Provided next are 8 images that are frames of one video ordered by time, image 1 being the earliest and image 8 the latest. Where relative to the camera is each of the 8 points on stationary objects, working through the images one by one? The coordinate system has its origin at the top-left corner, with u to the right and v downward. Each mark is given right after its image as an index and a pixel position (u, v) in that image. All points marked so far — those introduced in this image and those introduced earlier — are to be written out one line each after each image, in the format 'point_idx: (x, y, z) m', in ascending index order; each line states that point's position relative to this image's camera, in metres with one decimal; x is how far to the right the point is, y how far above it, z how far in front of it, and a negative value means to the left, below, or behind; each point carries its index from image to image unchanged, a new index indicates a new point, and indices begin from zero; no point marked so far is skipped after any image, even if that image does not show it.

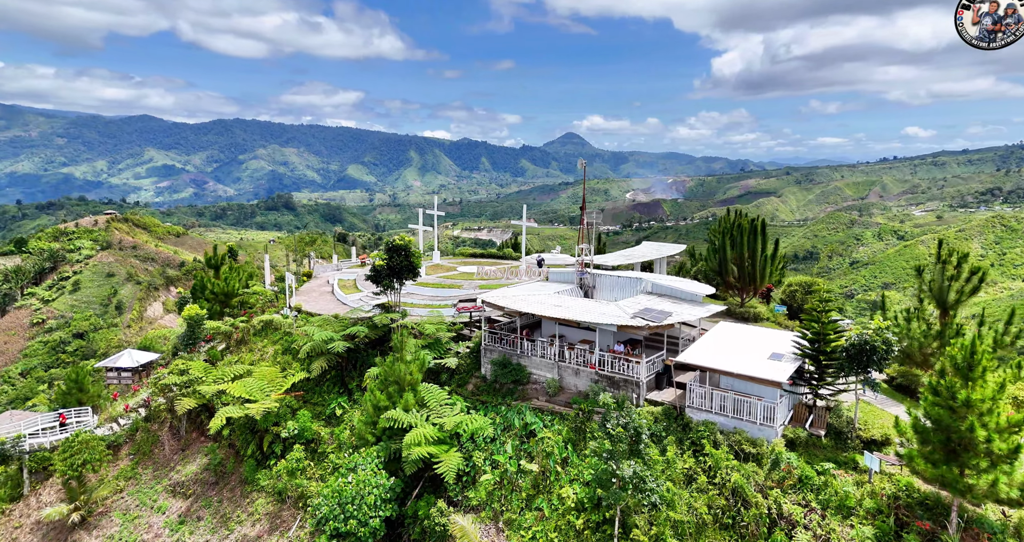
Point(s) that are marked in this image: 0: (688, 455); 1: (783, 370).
0: (+5.4, -5.5, +19.5) m
1: (+8.1, -2.8, +19.5) m
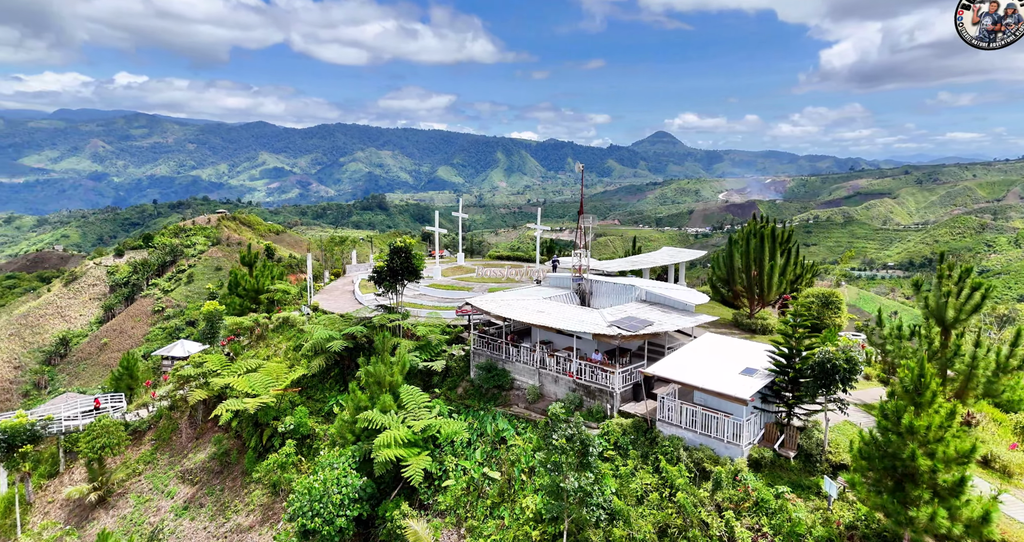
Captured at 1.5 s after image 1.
0: (+4.0, -5.9, +18.7) m
1: (+6.7, -3.3, +18.3) m
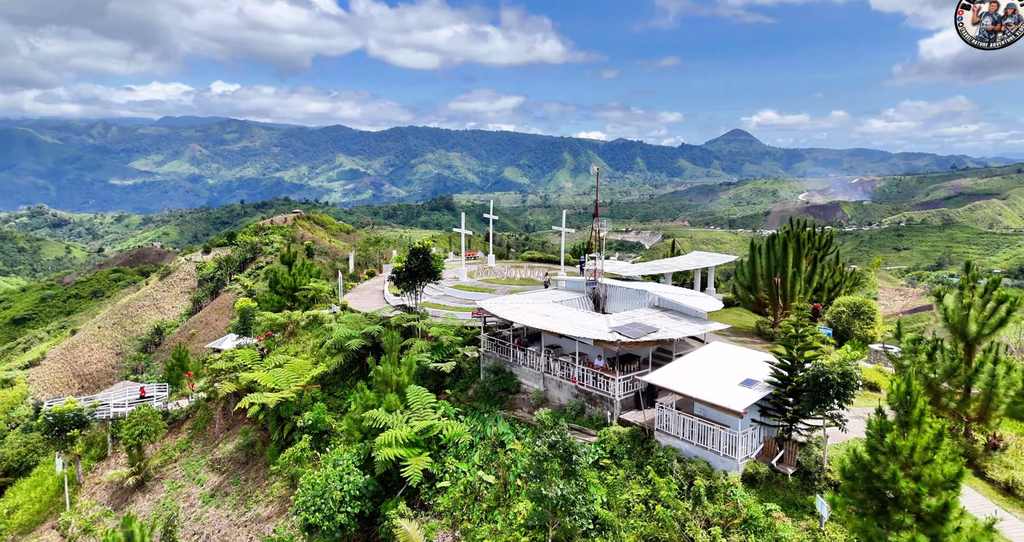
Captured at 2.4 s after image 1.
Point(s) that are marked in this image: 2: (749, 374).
0: (+3.7, -6.1, +18.1) m
1: (+6.3, -3.5, +17.3) m
2: (+6.9, -3.0, +18.4) m
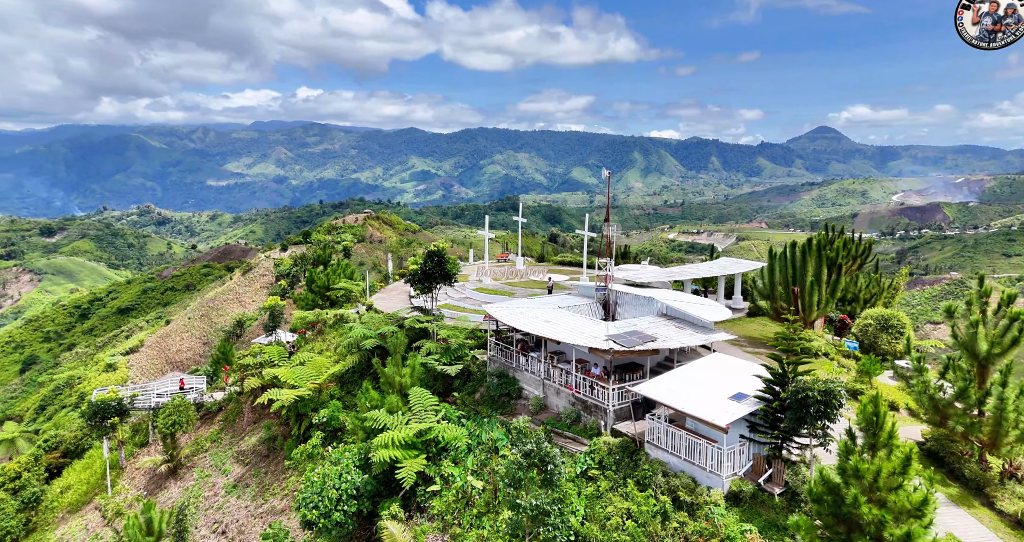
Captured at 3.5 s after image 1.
0: (+3.0, -6.3, +17.4) m
1: (+5.6, -3.7, +16.3) m
2: (+6.3, -3.2, +17.3) m
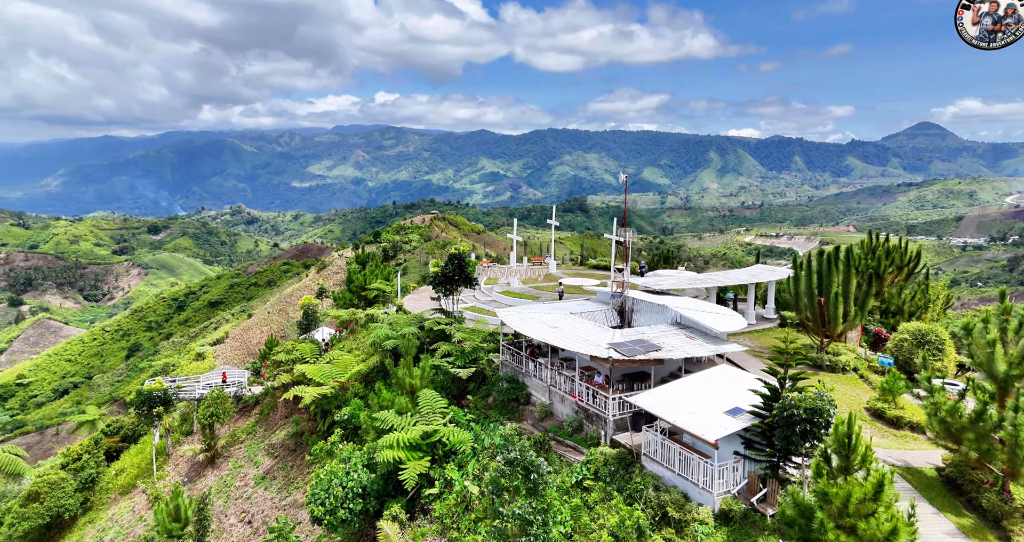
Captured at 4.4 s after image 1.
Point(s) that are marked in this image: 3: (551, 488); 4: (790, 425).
0: (+2.6, -6.5, +16.7) m
1: (+5.1, -4.0, +15.3) m
2: (+5.9, -3.5, +16.2) m
3: (+1.2, -5.7, +16.8) m
4: (+6.1, -3.4, +13.6) m
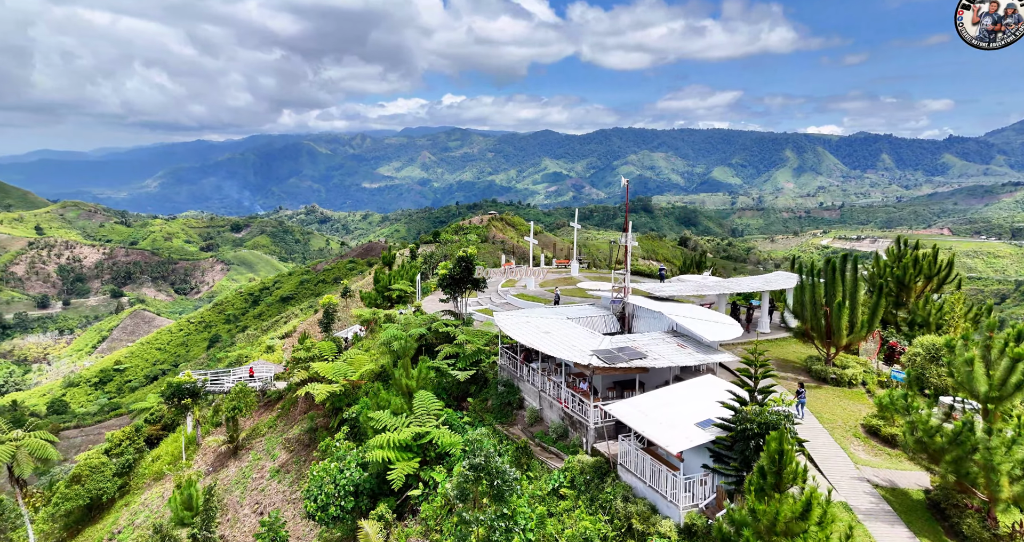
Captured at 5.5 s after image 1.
0: (+1.6, -6.6, +16.1) m
1: (+3.9, -4.1, +14.4) m
2: (+4.9, -3.7, +15.2) m
3: (+0.2, -5.8, +16.3) m
4: (+4.8, -3.6, +12.5) m
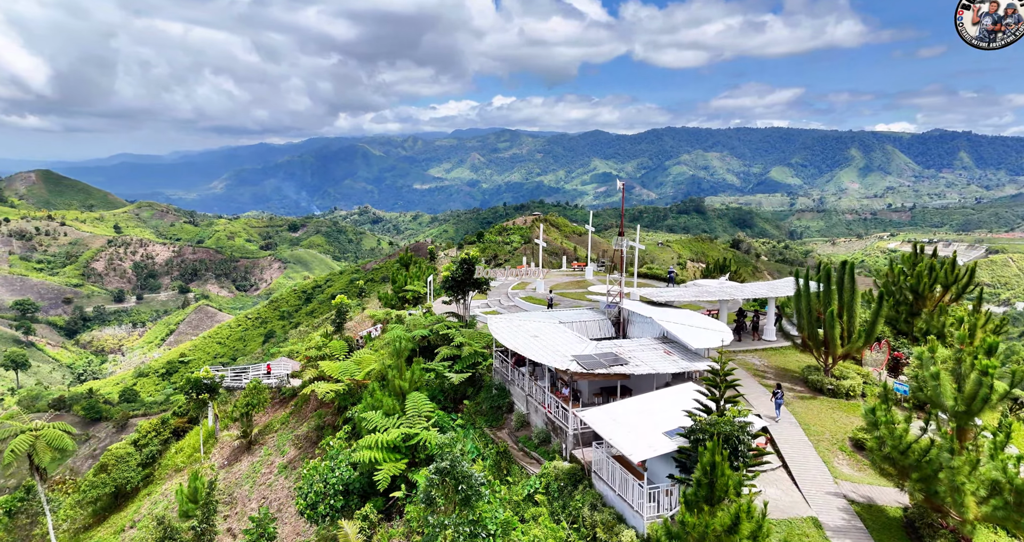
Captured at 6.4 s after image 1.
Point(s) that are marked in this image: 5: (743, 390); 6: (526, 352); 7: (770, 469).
0: (+0.7, -6.7, +15.5) m
1: (+2.8, -4.2, +13.6) m
2: (+3.9, -3.8, +14.3) m
3: (-0.7, -5.9, +15.8) m
4: (+3.5, -3.7, +11.6) m
5: (+7.2, -3.7, +19.8) m
6: (+0.5, -2.5, +19.5) m
7: (+6.5, -5.0, +16.0) m
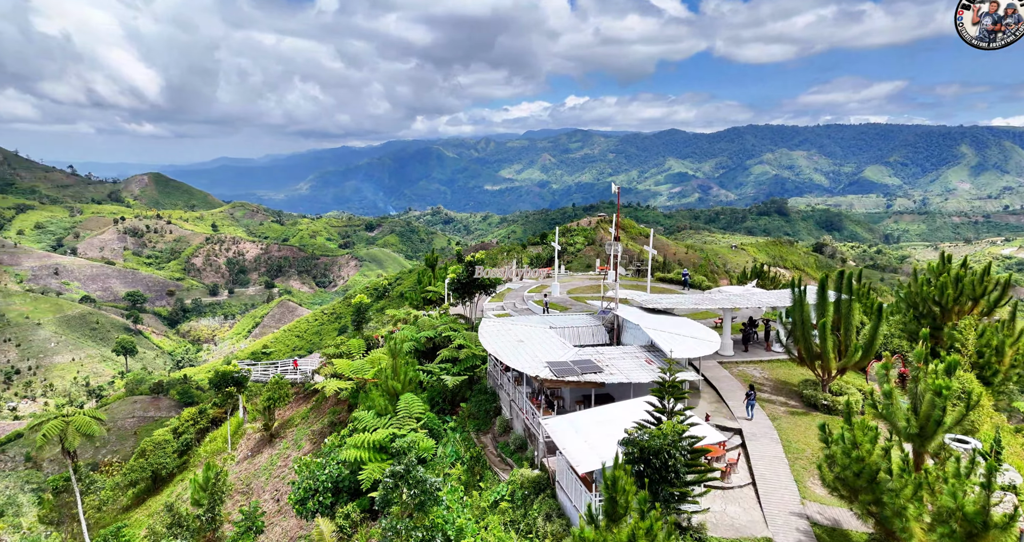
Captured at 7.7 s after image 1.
0: (-0.6, -6.7, +14.5) m
1: (+1.4, -4.3, +12.4) m
2: (+2.5, -3.8, +12.9) m
3: (-1.9, -5.9, +15.0) m
4: (+1.8, -3.8, +10.3) m
5: (+6.5, -3.9, +17.9) m
6: (-0.2, -2.6, +18.5) m
7: (+5.3, -5.1, +14.3) m
